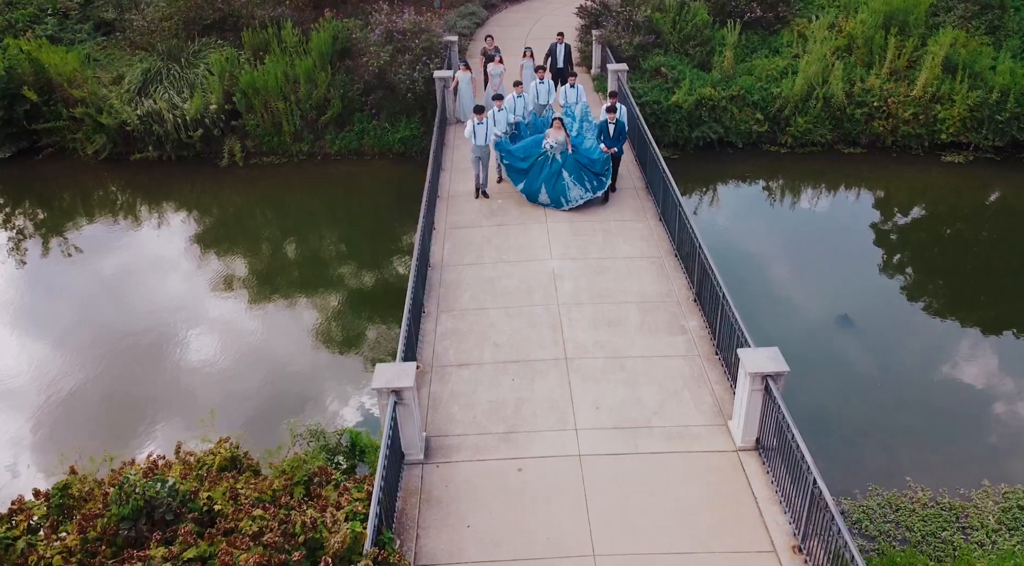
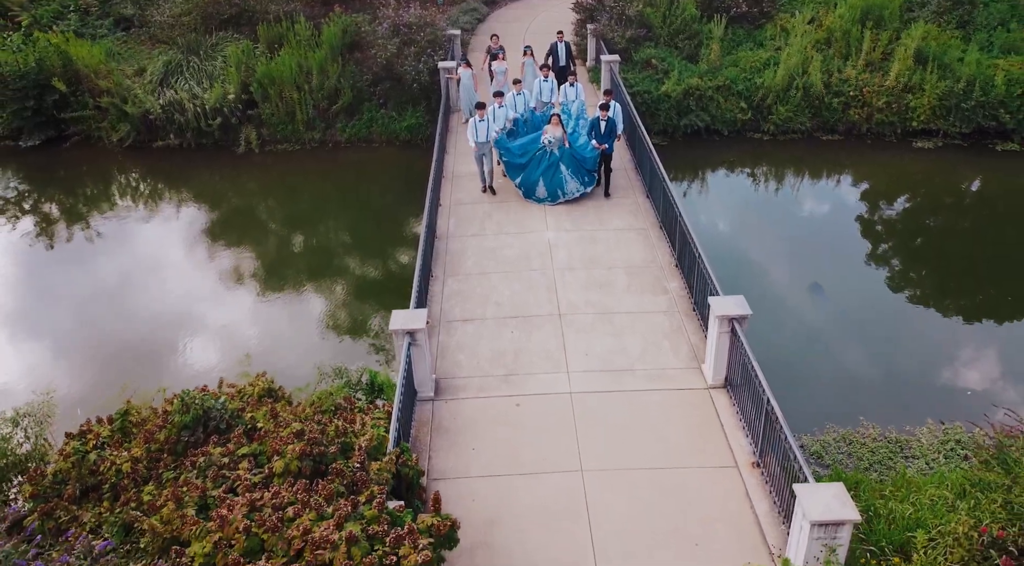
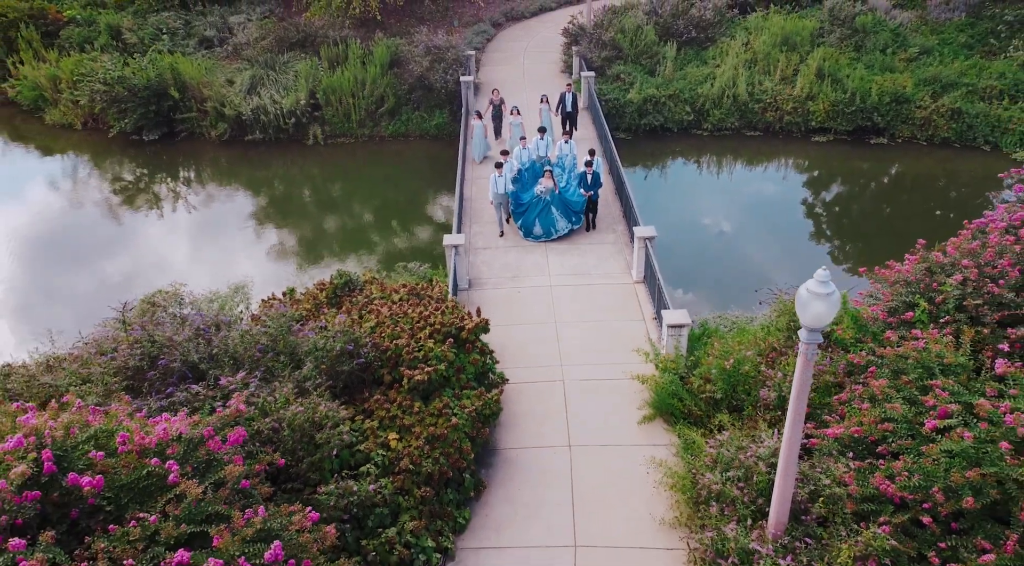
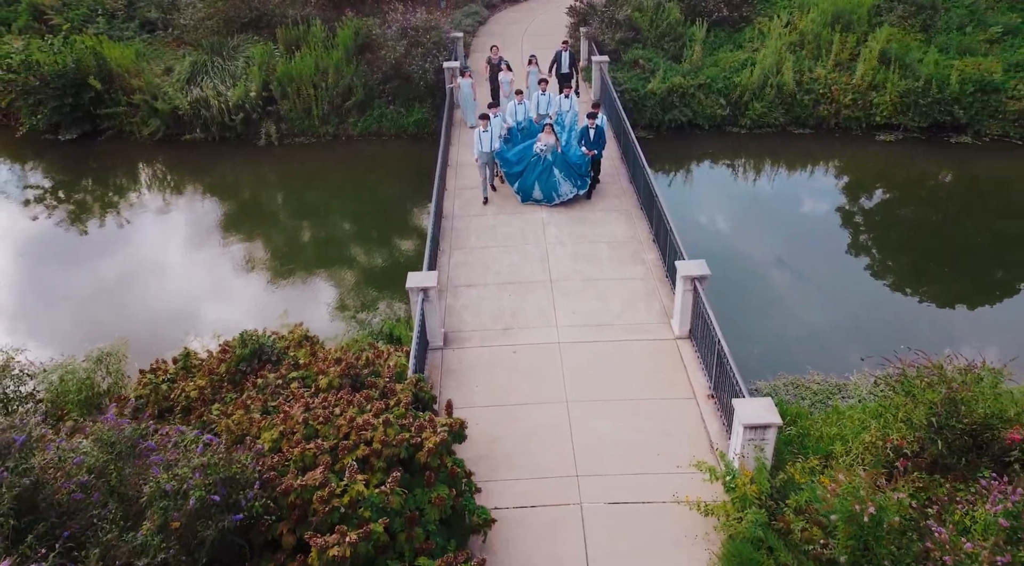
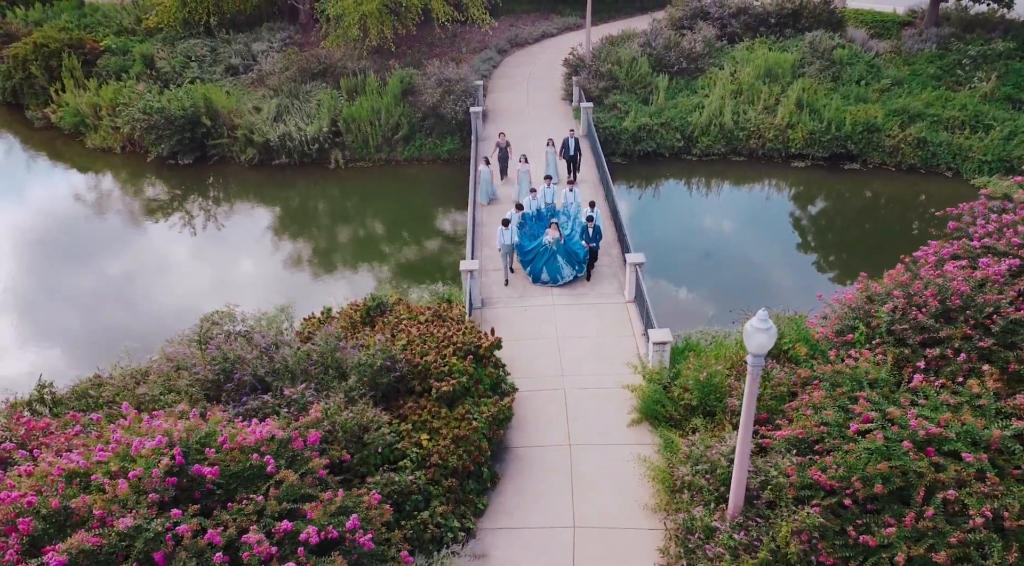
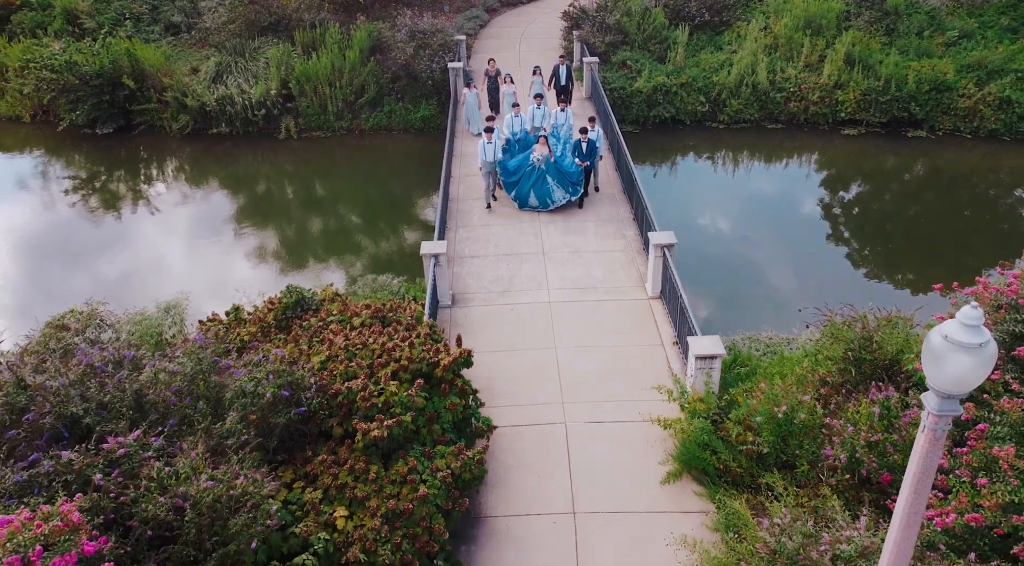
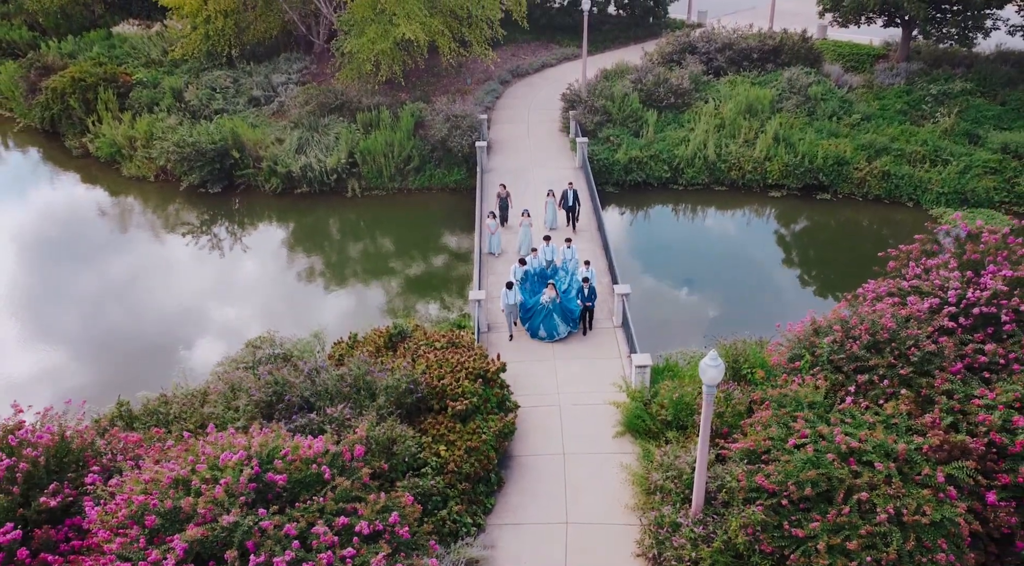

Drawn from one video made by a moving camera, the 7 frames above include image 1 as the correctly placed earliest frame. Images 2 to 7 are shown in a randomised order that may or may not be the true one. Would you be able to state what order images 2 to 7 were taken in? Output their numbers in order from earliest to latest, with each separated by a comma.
2, 4, 6, 3, 5, 7
